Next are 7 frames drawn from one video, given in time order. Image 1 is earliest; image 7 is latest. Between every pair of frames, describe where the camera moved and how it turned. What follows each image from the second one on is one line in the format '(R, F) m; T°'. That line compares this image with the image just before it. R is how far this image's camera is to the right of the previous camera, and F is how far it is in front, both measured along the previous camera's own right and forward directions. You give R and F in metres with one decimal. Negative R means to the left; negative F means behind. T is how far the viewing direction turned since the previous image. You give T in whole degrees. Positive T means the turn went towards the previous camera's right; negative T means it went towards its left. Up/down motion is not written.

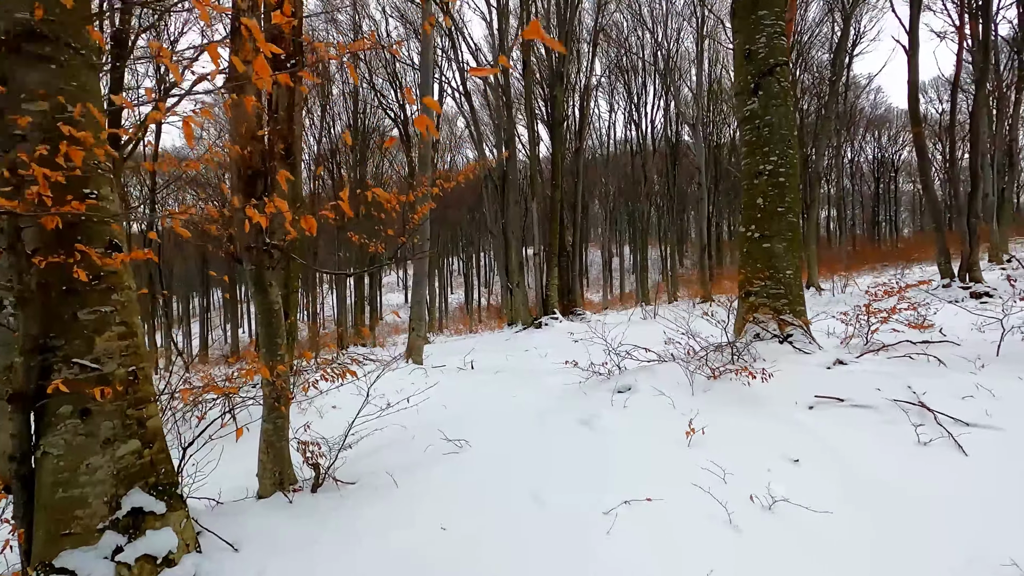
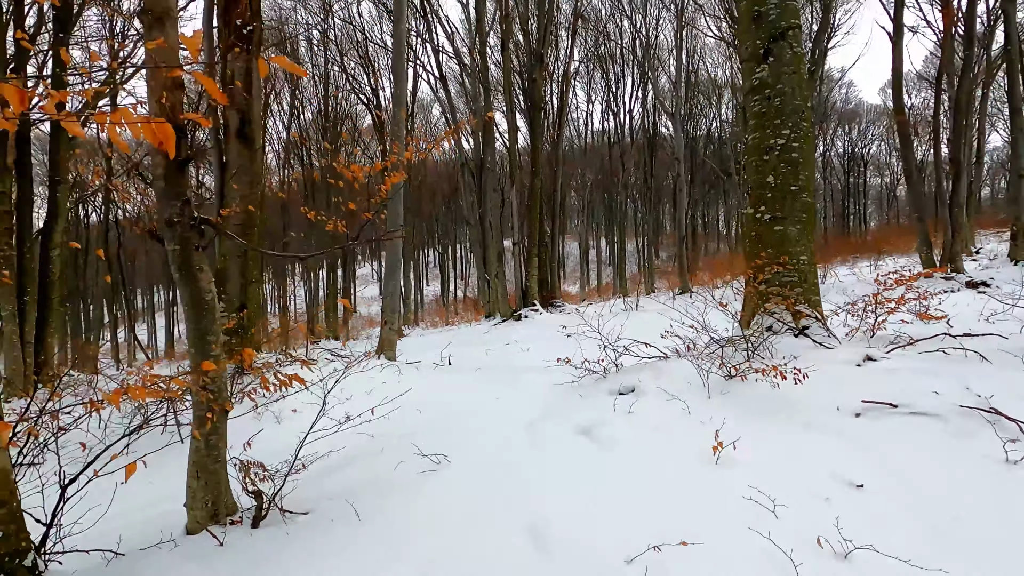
(-0.1, +0.5) m; +3°
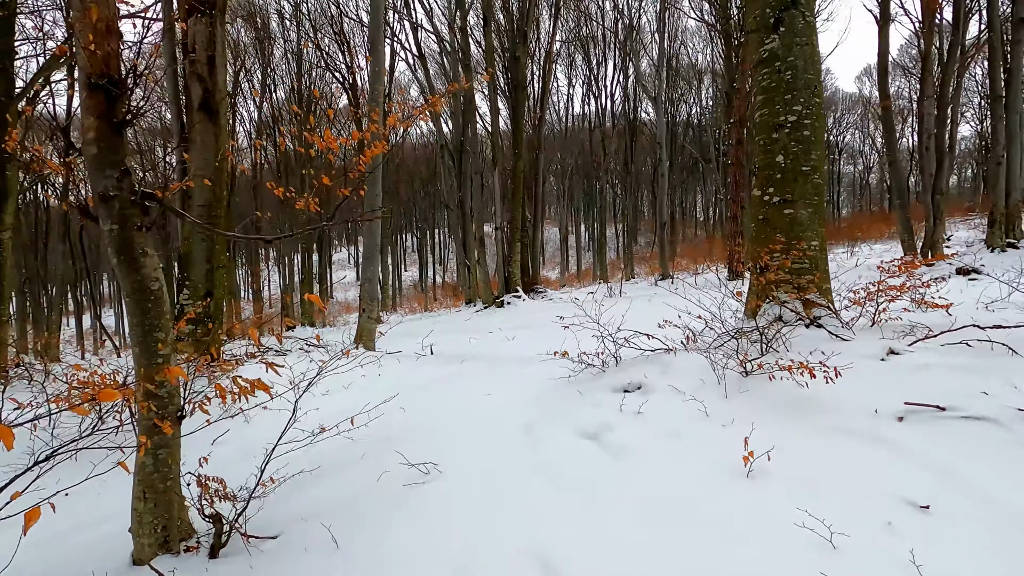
(-0.1, +0.3) m; +2°
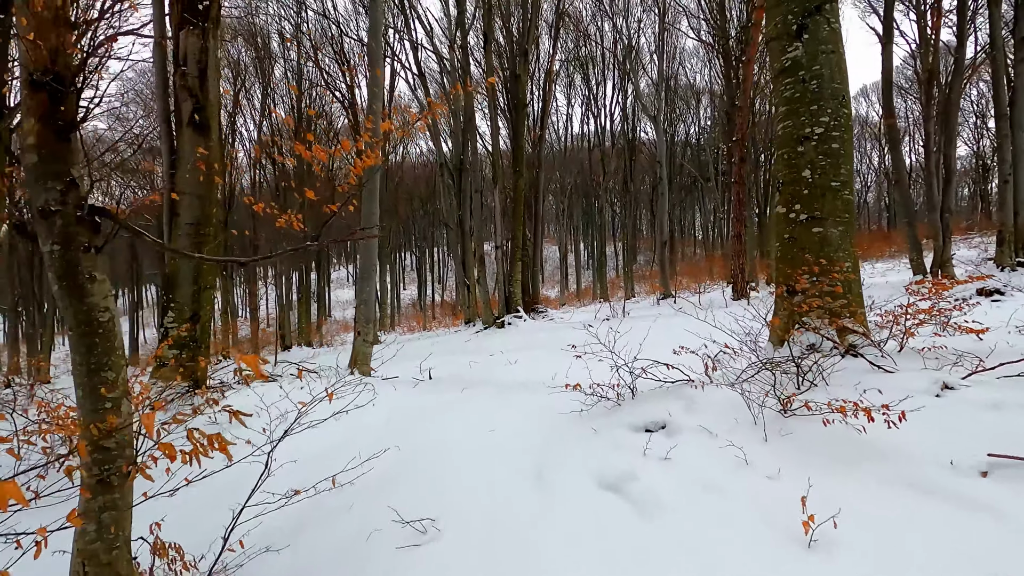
(0.0, +0.3) m; 0°
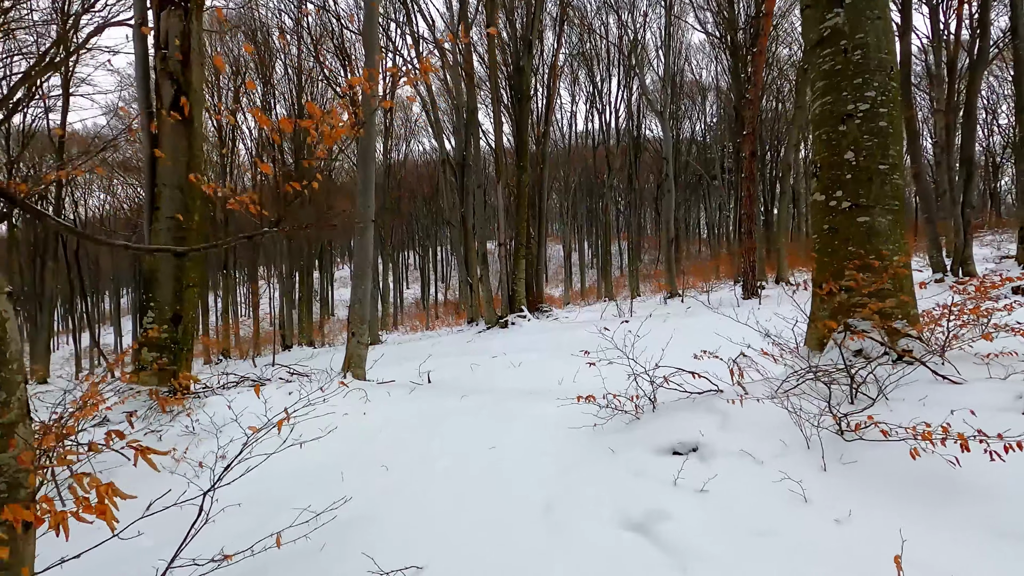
(0.0, +0.4) m; 0°
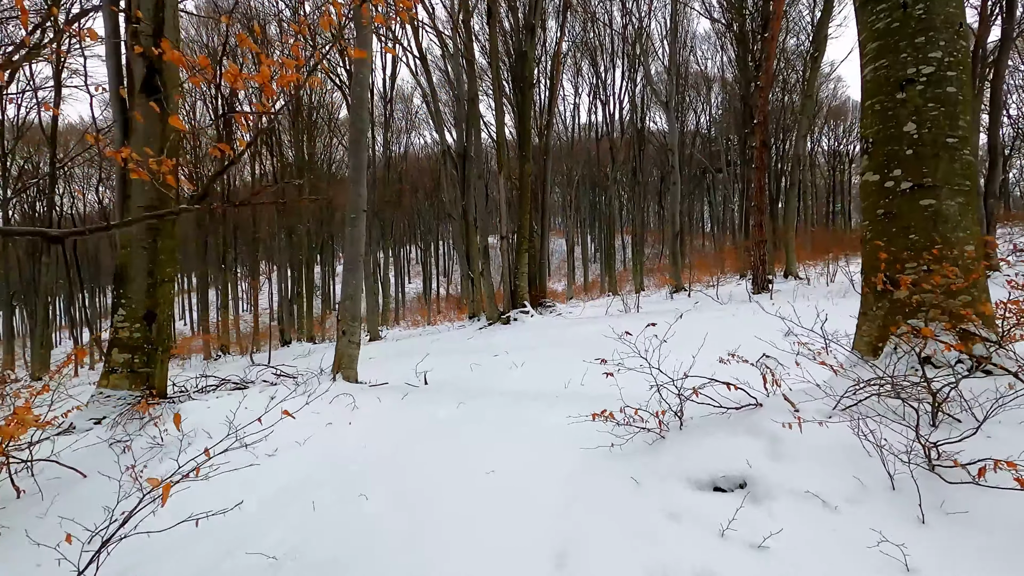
(0.0, +0.5) m; 0°
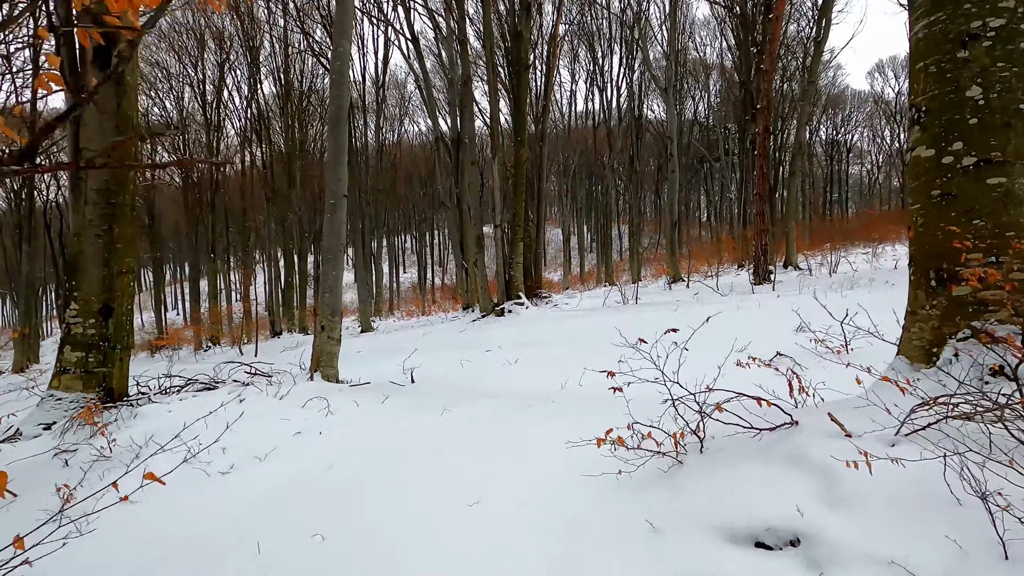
(0.0, +0.4) m; 0°
